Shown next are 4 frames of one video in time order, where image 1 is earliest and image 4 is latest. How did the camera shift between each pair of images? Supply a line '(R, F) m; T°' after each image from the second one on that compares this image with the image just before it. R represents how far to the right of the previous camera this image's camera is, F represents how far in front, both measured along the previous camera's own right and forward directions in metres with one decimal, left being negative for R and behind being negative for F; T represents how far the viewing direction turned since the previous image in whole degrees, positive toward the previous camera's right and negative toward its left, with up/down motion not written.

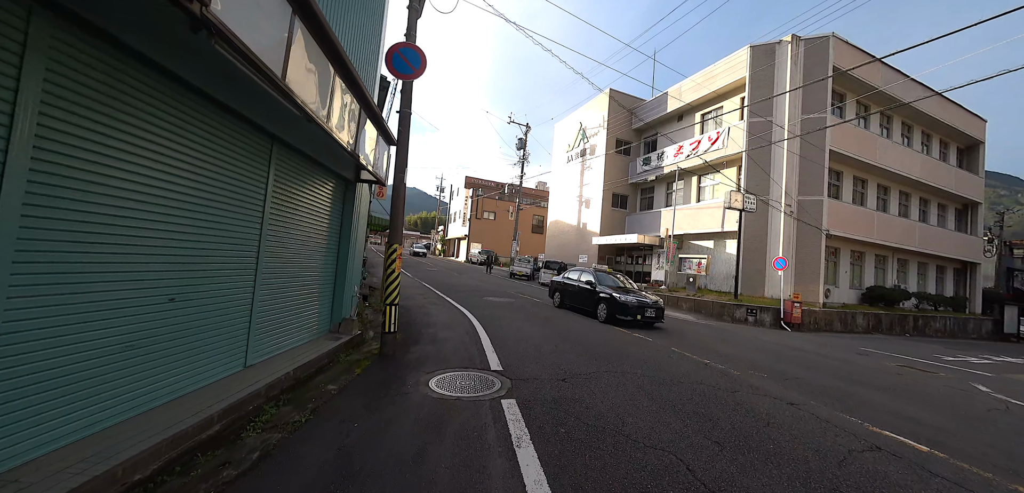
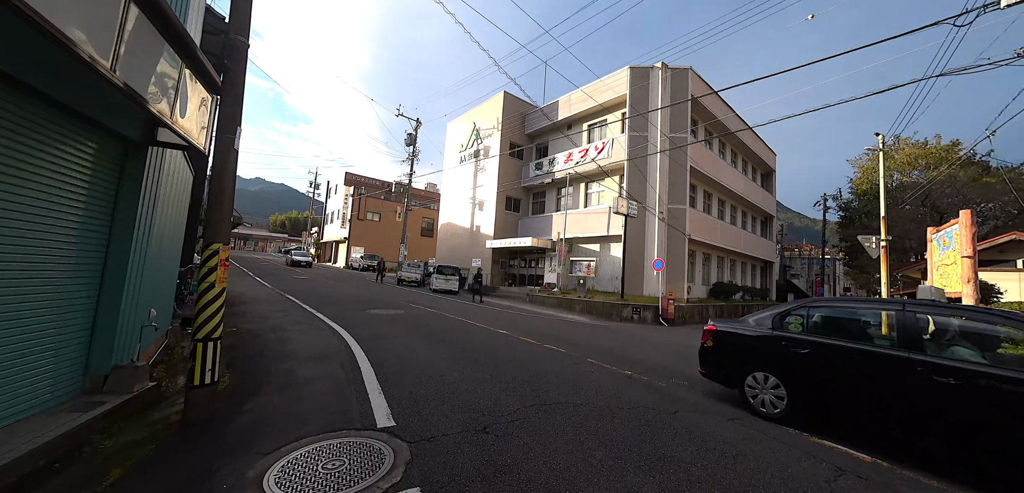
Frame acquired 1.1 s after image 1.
(-0.1, +1.4) m; +18°
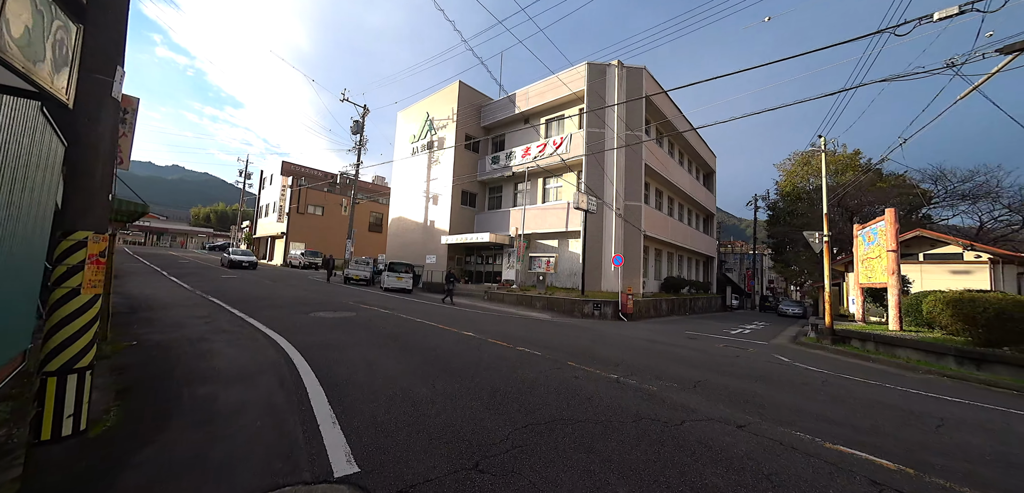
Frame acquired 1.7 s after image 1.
(-0.4, +0.7) m; +8°
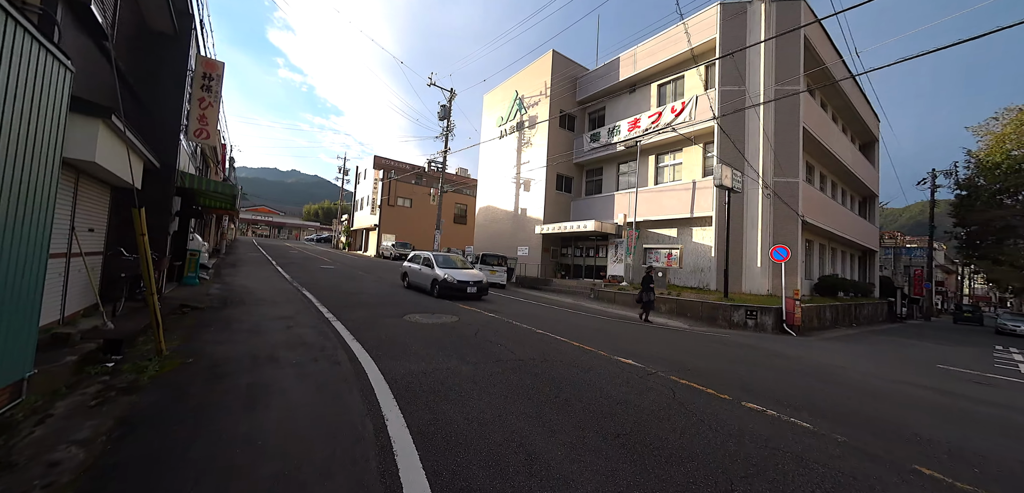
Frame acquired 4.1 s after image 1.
(-1.9, +3.0) m; -12°
